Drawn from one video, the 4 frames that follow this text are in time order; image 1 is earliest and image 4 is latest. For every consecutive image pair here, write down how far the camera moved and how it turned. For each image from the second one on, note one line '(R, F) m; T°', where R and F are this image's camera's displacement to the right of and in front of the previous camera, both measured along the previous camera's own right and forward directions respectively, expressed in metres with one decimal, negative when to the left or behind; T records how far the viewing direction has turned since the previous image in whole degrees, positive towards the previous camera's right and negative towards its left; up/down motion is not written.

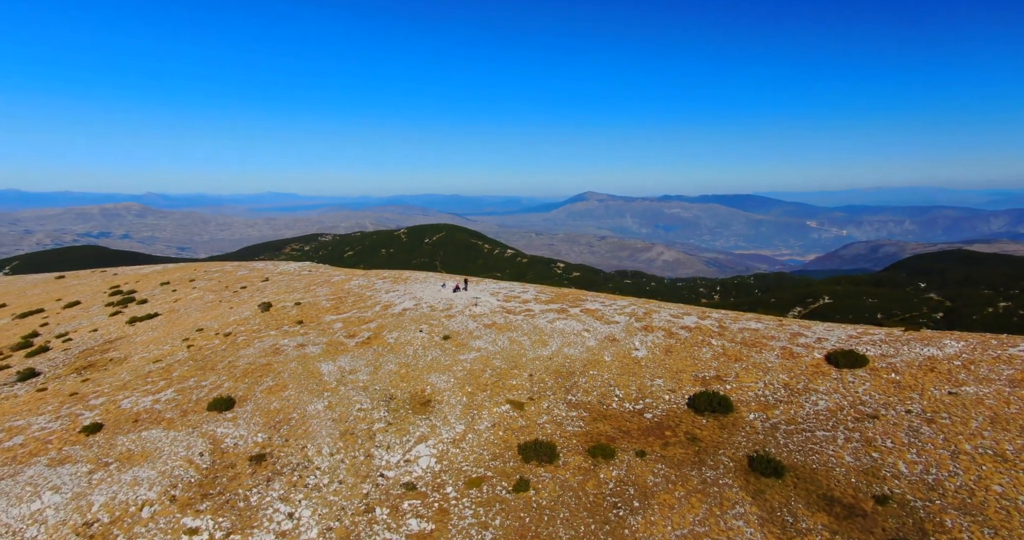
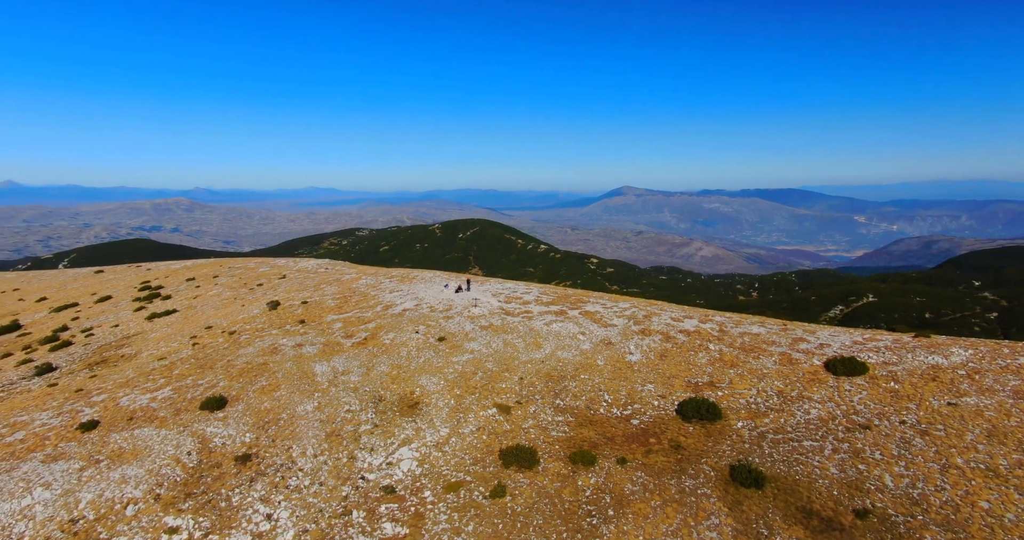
(+1.4, +0.2) m; -2°
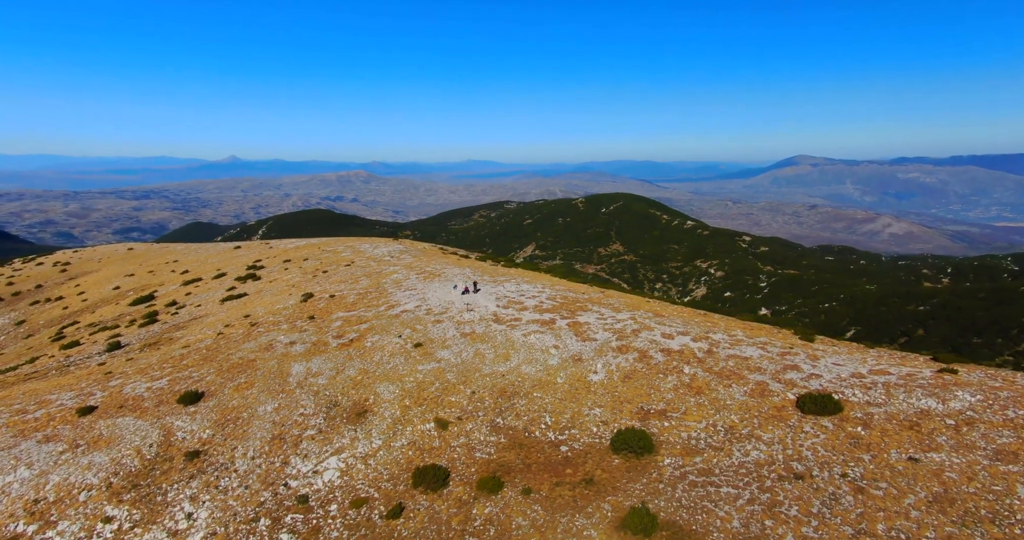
(+6.3, +0.5) m; -7°
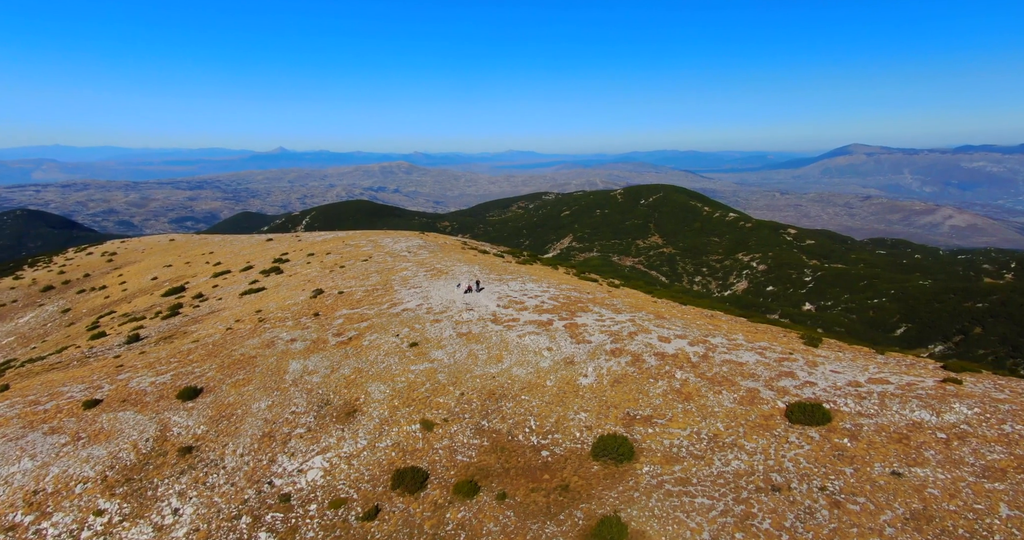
(+1.7, -0.1) m; -2°
